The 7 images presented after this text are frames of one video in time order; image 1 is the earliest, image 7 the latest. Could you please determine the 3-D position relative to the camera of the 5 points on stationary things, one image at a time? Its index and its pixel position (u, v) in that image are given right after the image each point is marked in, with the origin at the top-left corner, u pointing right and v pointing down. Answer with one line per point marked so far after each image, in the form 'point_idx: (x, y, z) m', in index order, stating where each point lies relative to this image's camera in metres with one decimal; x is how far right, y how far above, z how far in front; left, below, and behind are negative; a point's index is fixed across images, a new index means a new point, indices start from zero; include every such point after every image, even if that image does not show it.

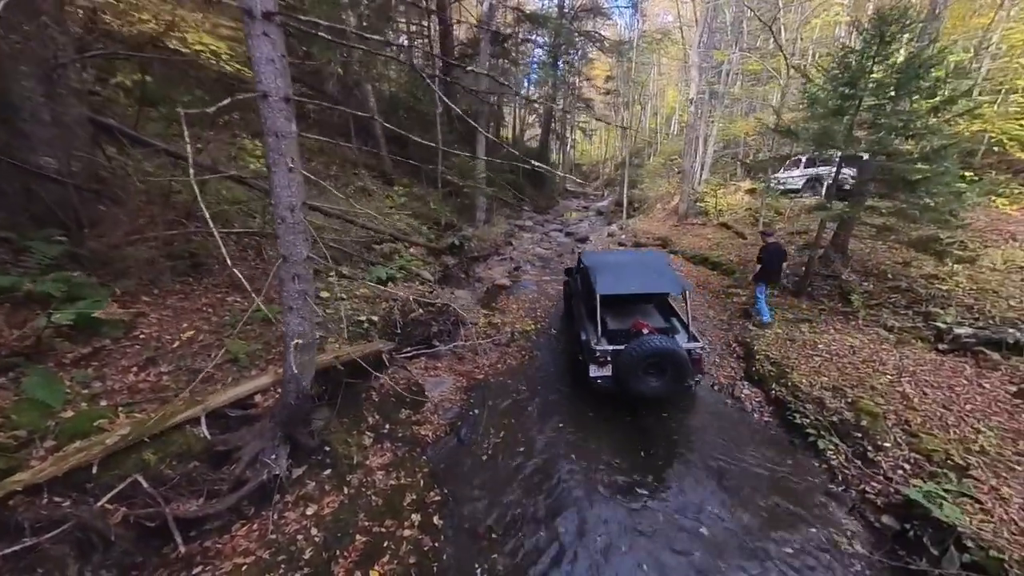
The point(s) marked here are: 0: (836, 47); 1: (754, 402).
0: (+9.0, +6.7, +10.0) m
1: (+5.2, -2.4, +7.7) m
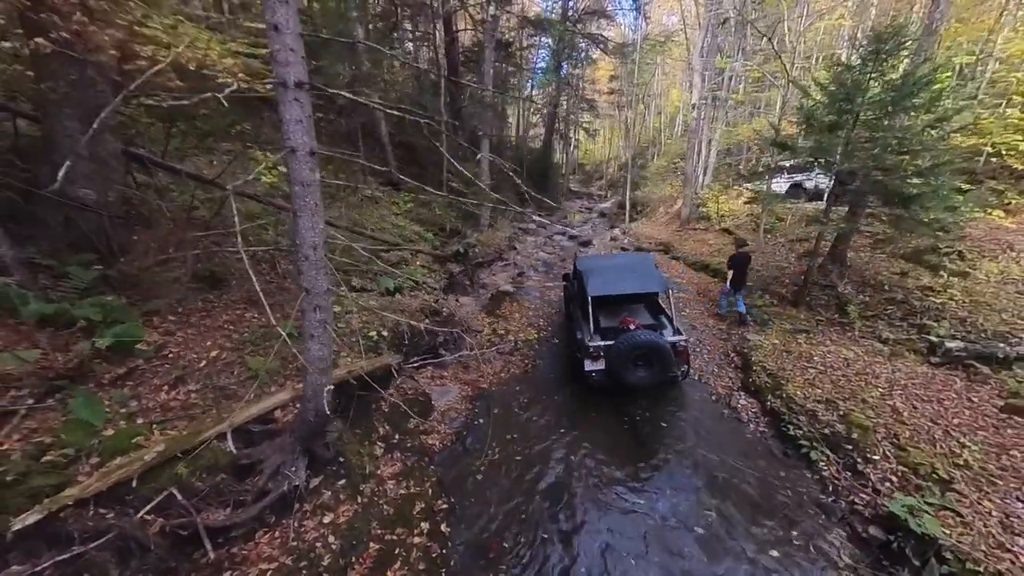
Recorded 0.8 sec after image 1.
0: (+9.1, +6.3, +10.2) m
1: (+5.2, -2.8, +8.0) m
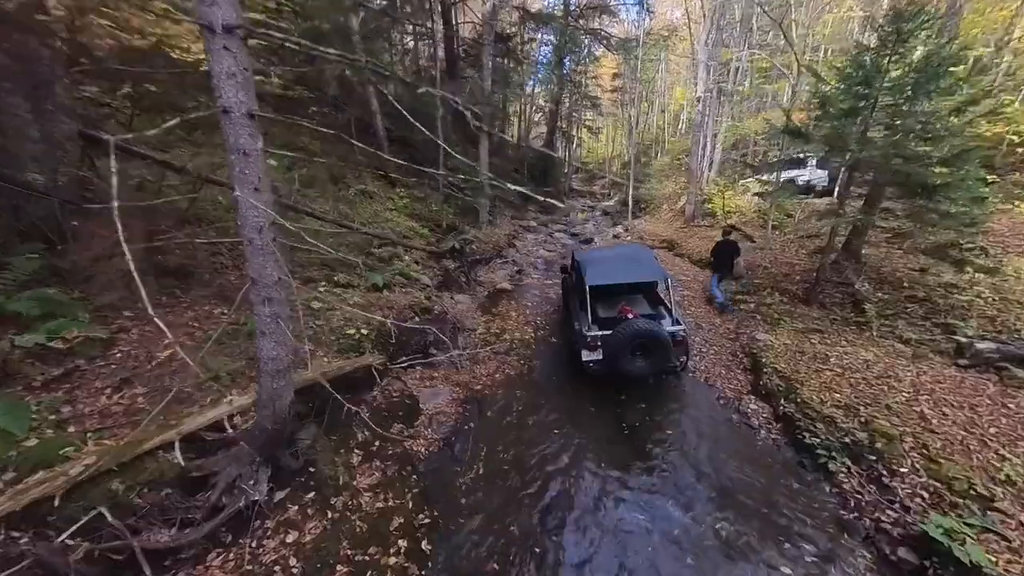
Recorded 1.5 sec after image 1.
0: (+9.0, +6.4, +9.6) m
1: (+5.1, -2.7, +7.4) m
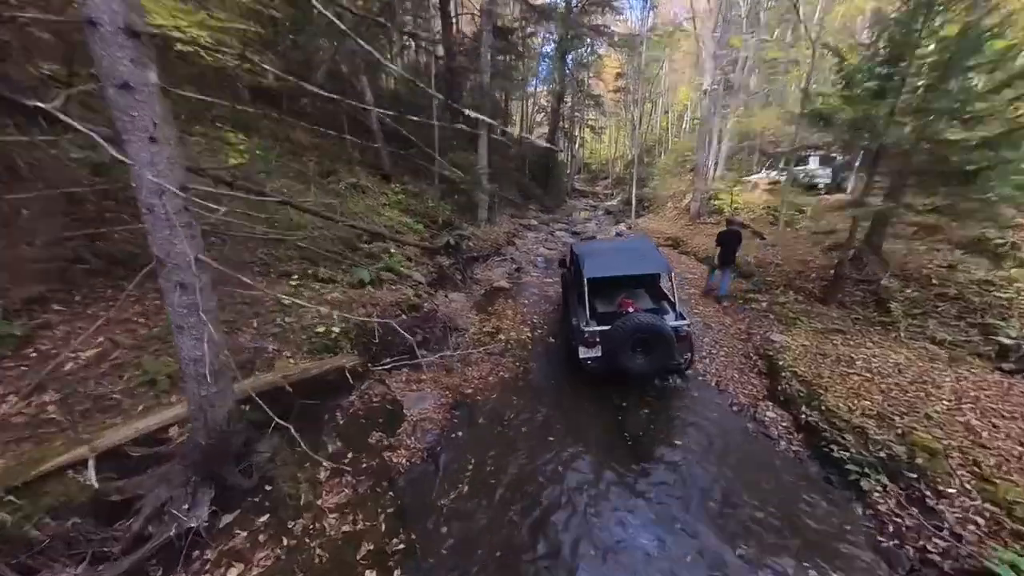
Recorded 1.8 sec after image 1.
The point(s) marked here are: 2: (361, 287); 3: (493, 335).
0: (+8.9, +6.5, +8.8) m
1: (+4.9, -2.6, +6.7) m
2: (-3.6, 0.0, +8.7) m
3: (-0.5, -1.3, +10.0) m
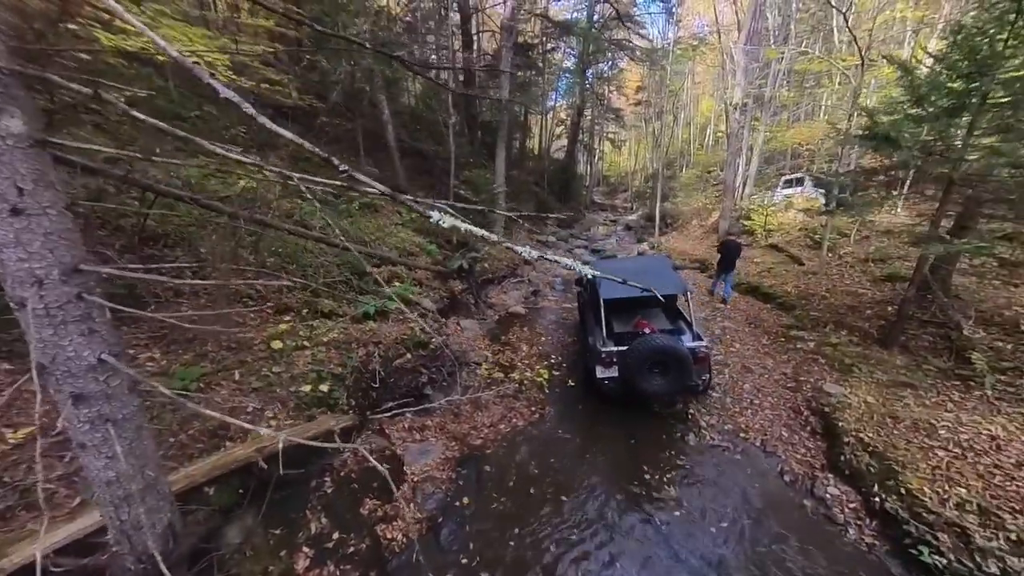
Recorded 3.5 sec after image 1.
0: (+9.3, +5.5, +7.8) m
1: (+5.1, -3.4, +5.5) m
2: (-3.3, -0.7, +8.0) m
3: (-0.1, -2.1, +9.1) m
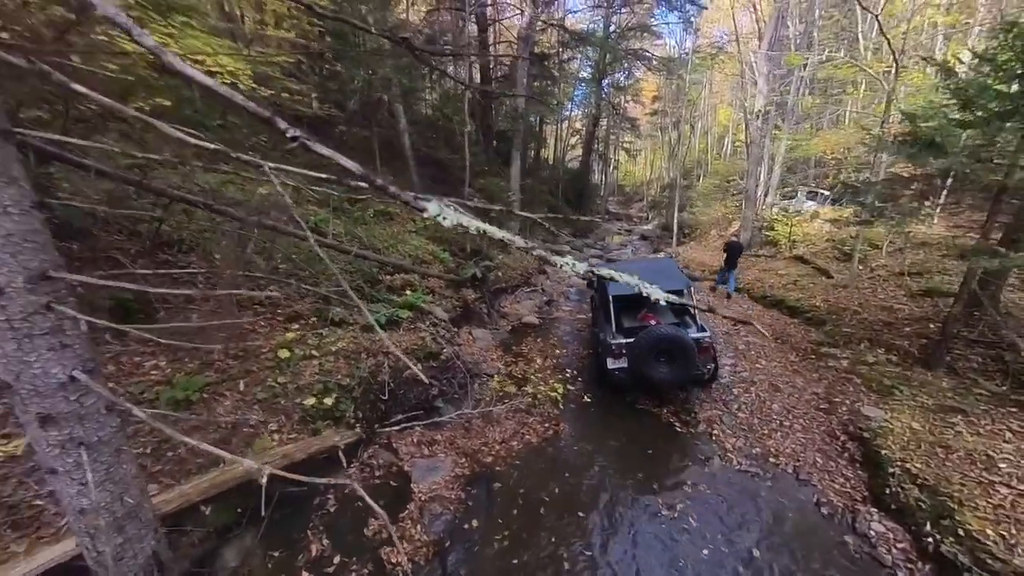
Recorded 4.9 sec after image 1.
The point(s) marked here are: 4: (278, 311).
0: (+9.7, +5.2, +7.3) m
1: (+5.3, -3.7, +5.0) m
2: (-3.0, -0.9, +7.9) m
3: (+0.2, -2.4, +8.8) m
4: (-4.6, -0.4, +7.1) m
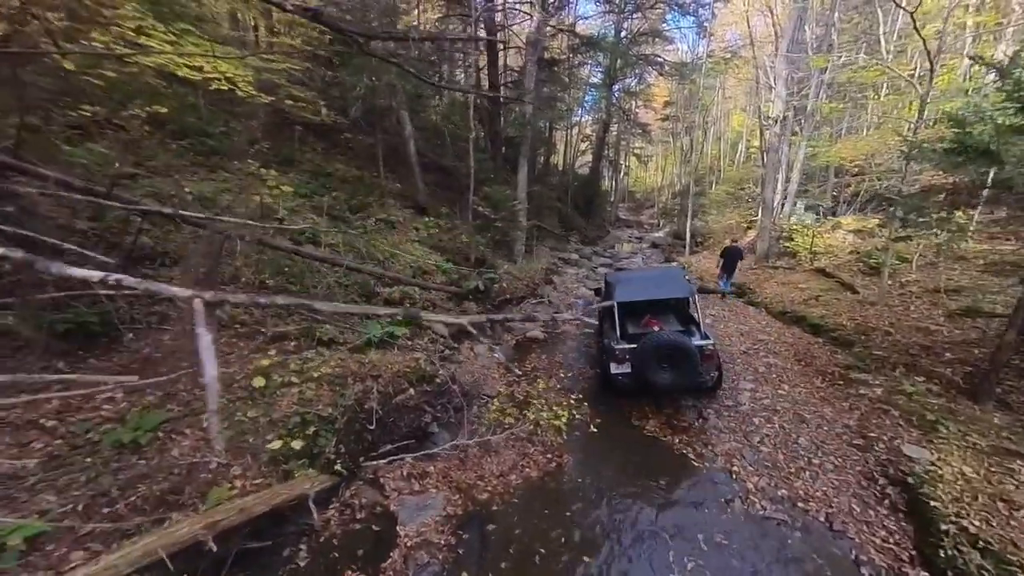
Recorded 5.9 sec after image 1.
0: (+9.8, +4.7, +6.6) m
1: (+5.2, -4.0, +4.3) m
2: (-3.0, -1.3, +7.4) m
3: (+0.2, -2.8, +8.2) m
4: (-4.6, -0.7, +6.6) m
